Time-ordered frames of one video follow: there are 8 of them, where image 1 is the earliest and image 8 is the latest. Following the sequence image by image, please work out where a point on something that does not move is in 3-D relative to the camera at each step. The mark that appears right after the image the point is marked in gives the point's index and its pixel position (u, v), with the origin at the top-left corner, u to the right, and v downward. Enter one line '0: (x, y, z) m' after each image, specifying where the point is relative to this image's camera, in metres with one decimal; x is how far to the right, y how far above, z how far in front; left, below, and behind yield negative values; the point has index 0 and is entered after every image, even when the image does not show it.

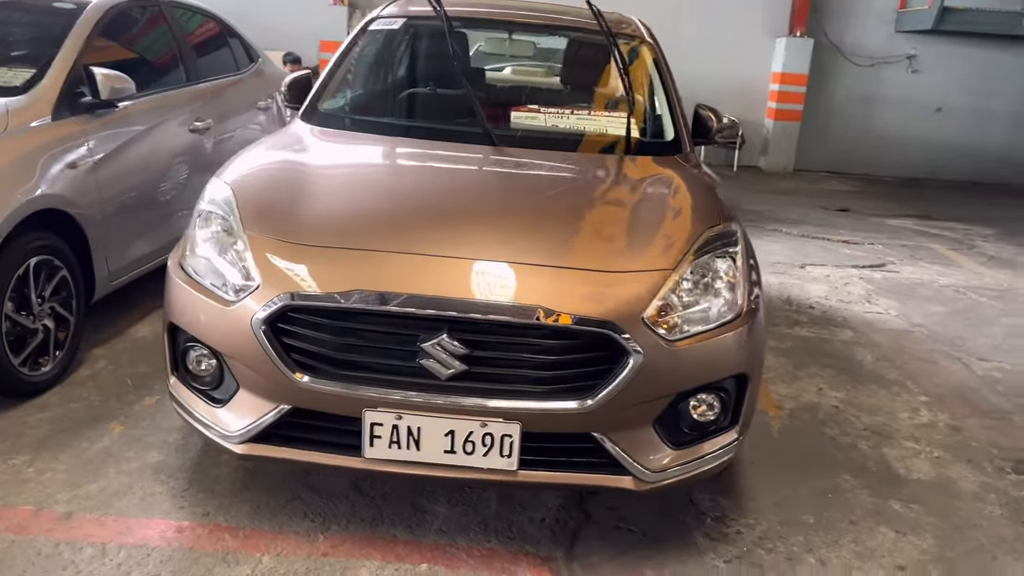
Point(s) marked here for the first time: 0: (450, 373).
0: (-0.1, -0.2, +1.7) m
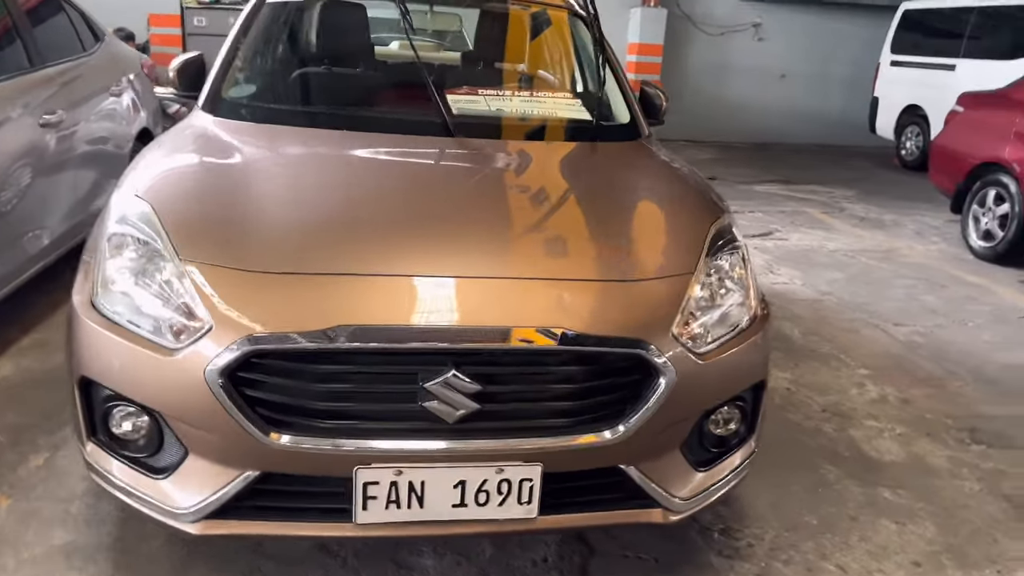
0: (-0.1, -0.2, +1.5) m
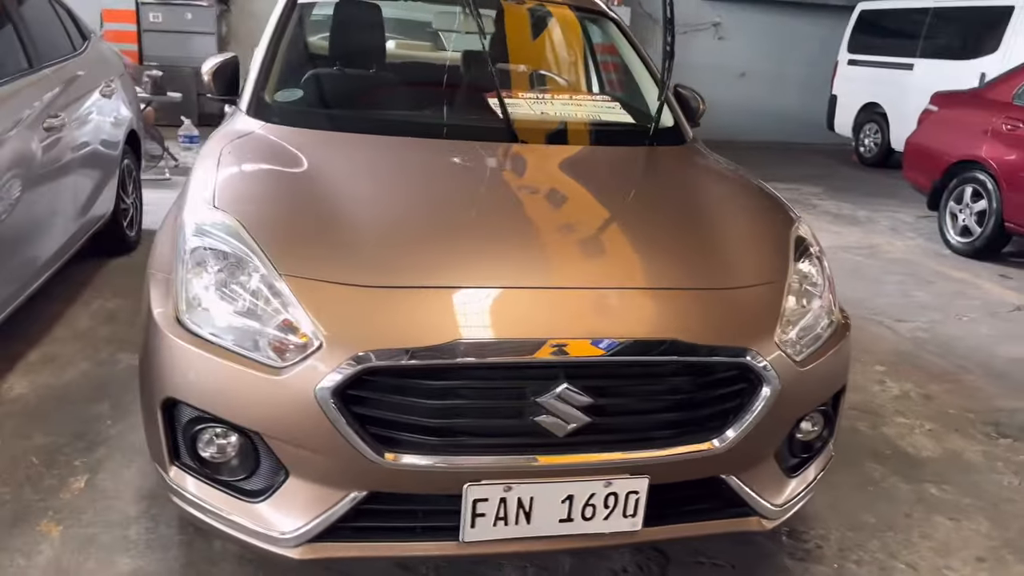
0: (+0.1, -0.2, +1.4) m
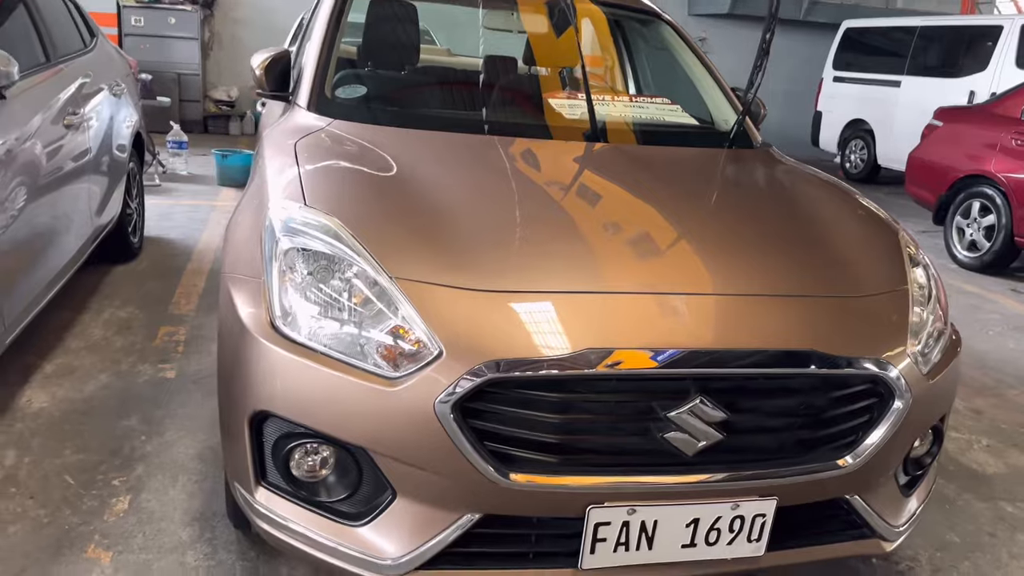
0: (+0.3, -0.2, +1.3) m
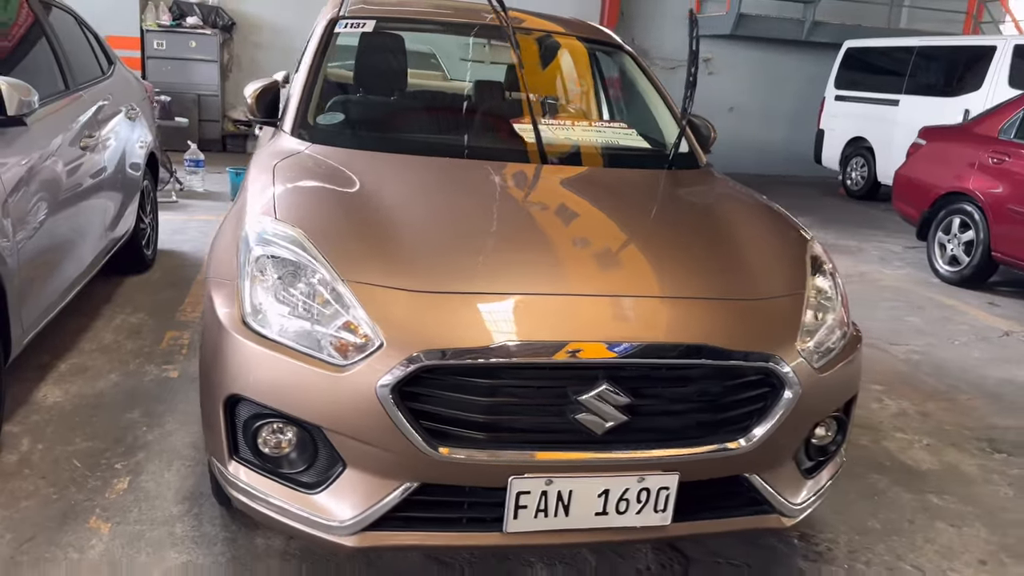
0: (+0.2, -0.3, +1.5) m
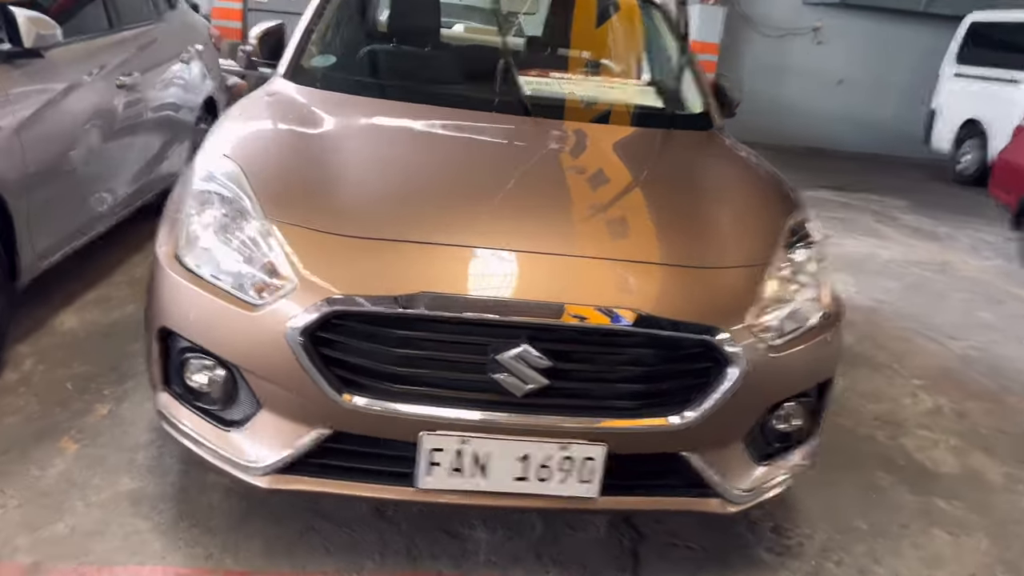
0: (0.0, -0.2, +1.5) m
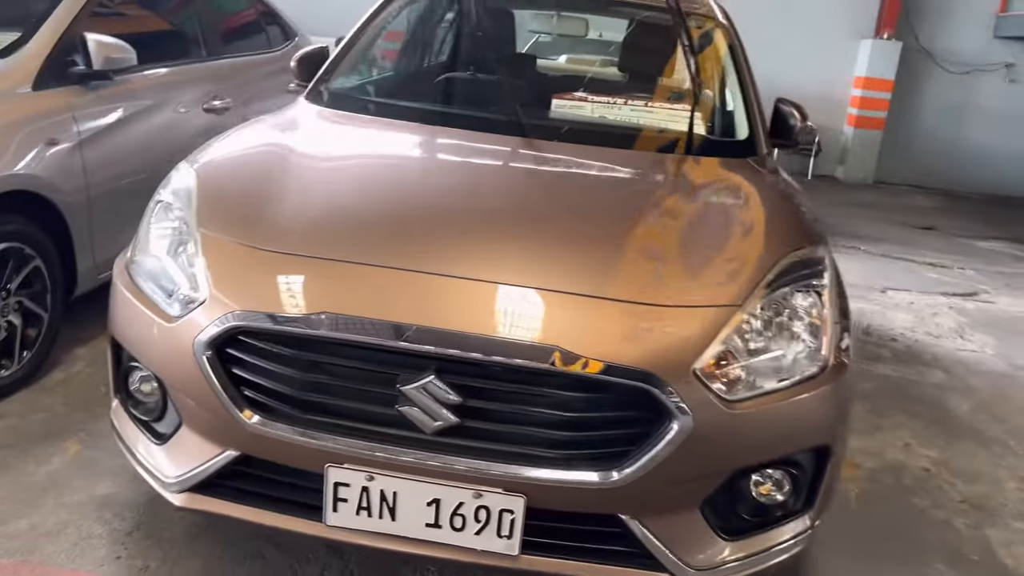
0: (-0.1, -0.2, +1.3) m
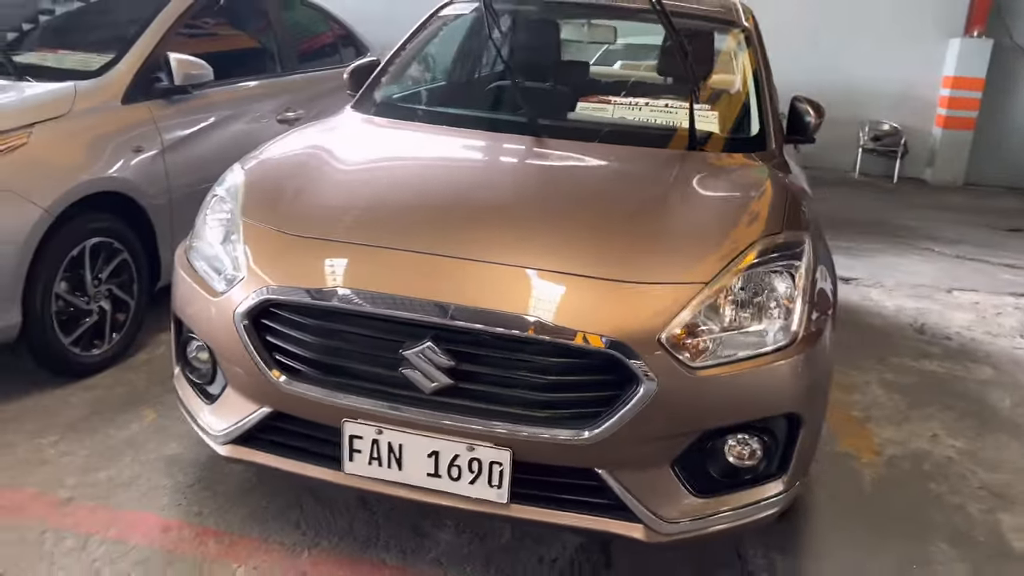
0: (-0.1, -0.2, +1.5) m
